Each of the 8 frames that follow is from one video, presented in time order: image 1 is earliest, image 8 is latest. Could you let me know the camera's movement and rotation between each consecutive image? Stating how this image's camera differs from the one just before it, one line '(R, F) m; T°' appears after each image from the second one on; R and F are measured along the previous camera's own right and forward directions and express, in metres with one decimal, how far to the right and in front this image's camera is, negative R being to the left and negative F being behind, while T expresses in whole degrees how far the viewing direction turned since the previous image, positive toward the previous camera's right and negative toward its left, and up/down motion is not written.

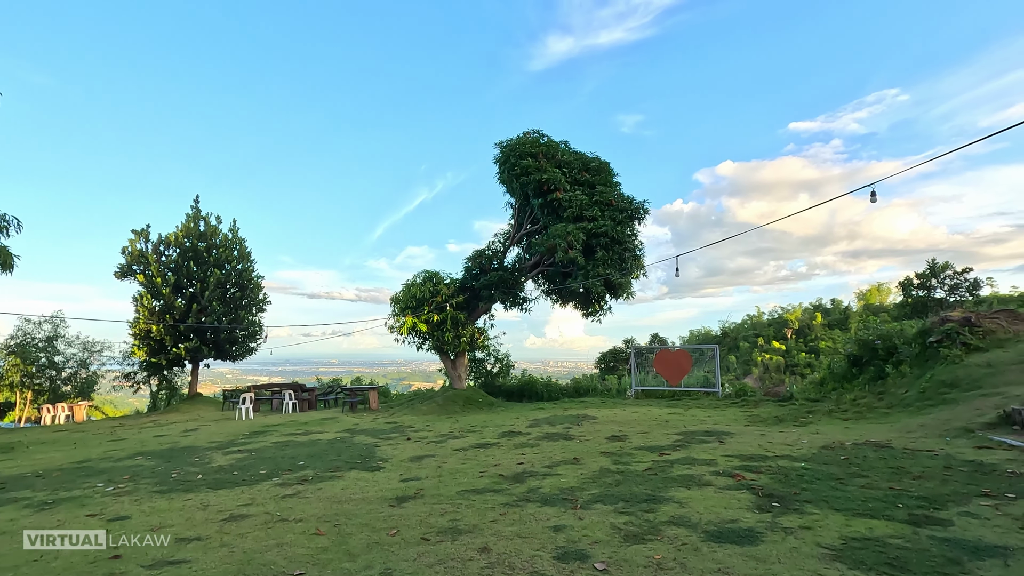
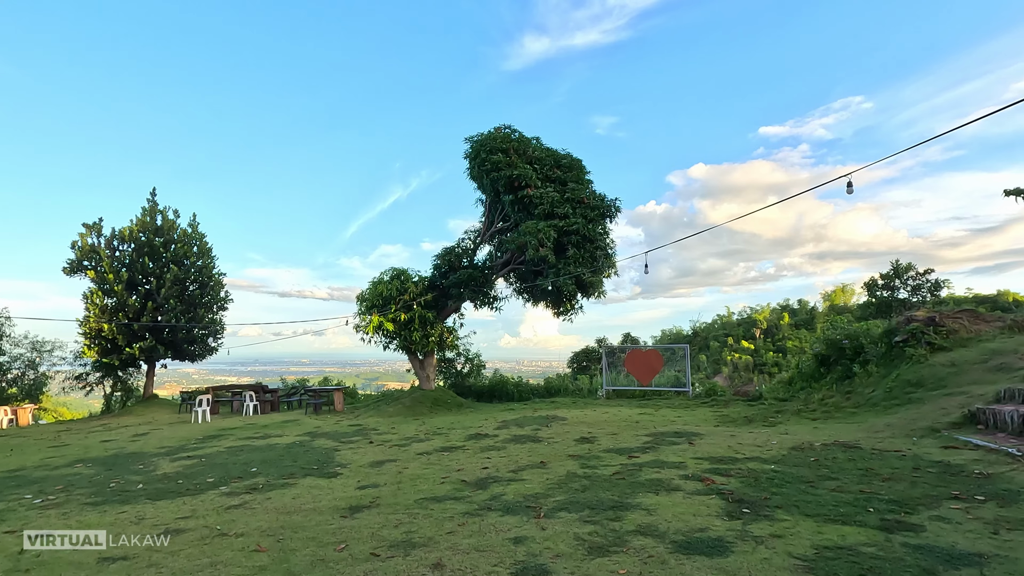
(+0.1, +0.3) m; +3°
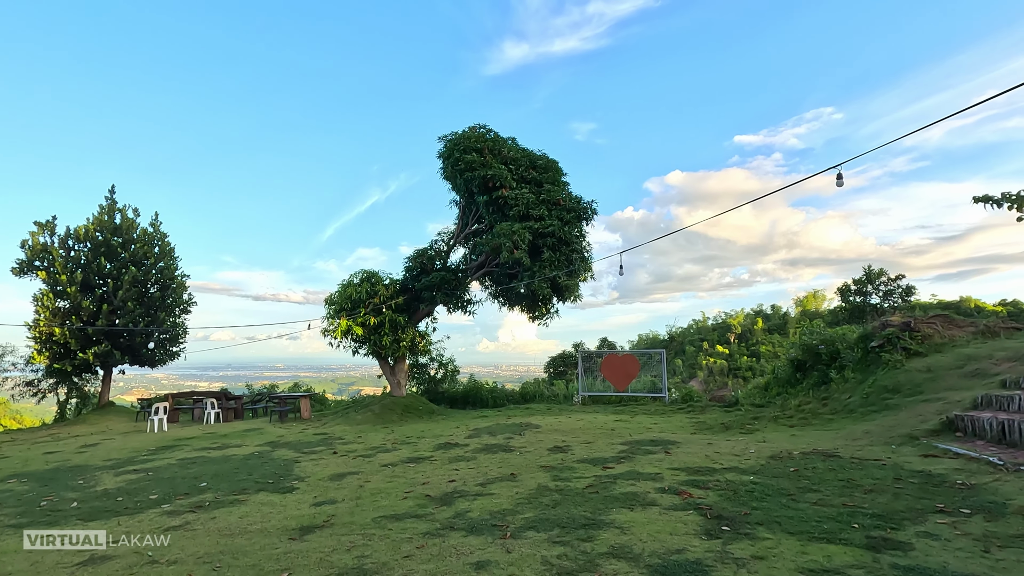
(+0.1, +0.3) m; +2°
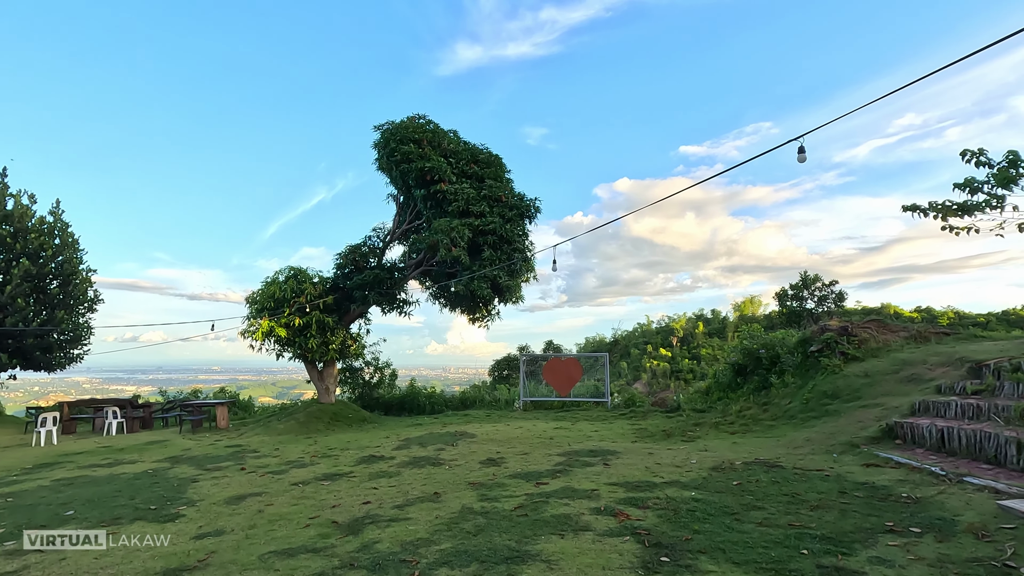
(+0.2, +0.6) m; +5°
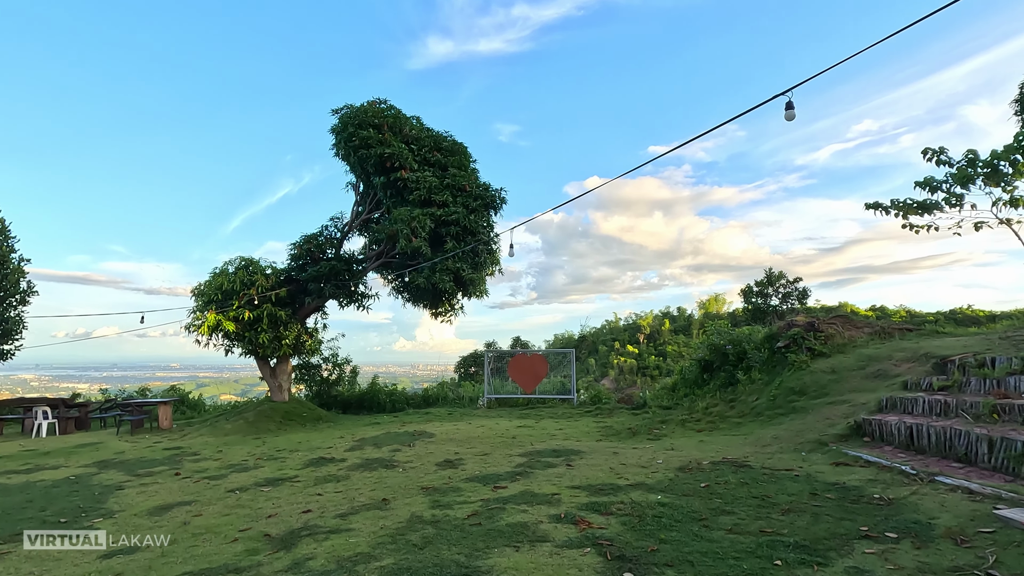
(+0.1, +0.4) m; +3°
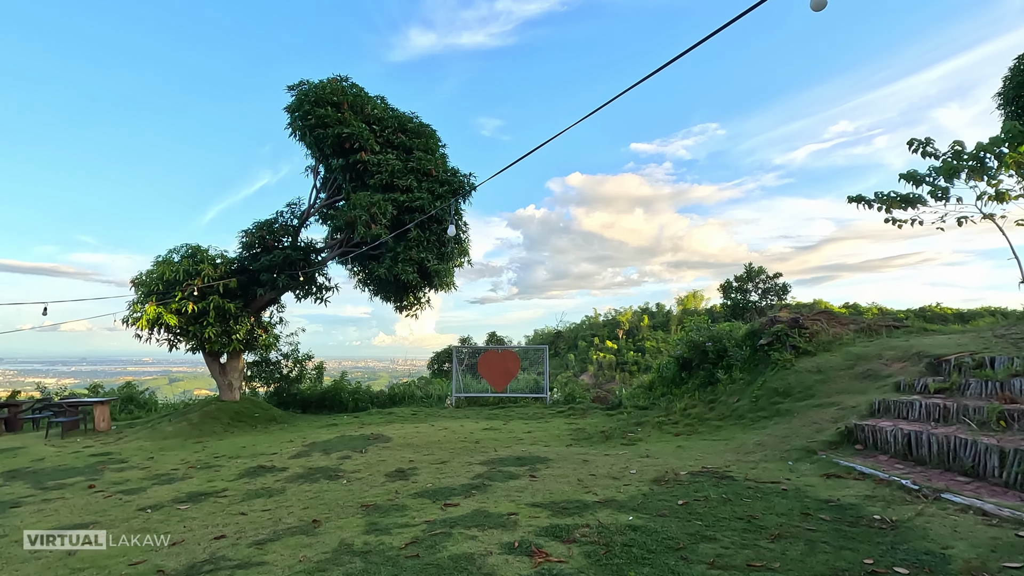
(+0.2, +0.7) m; +2°
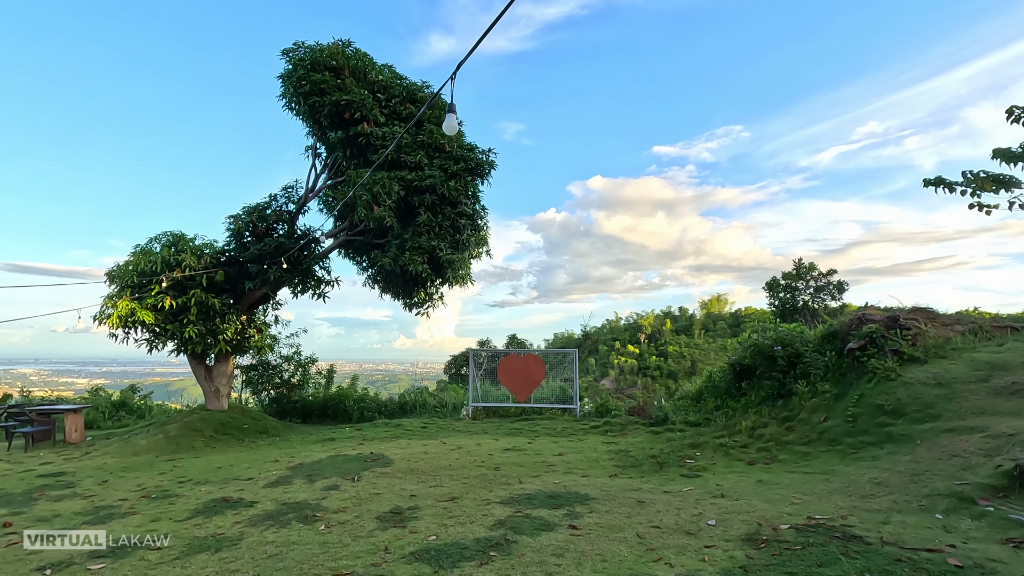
(-0.1, +1.4) m; -2°
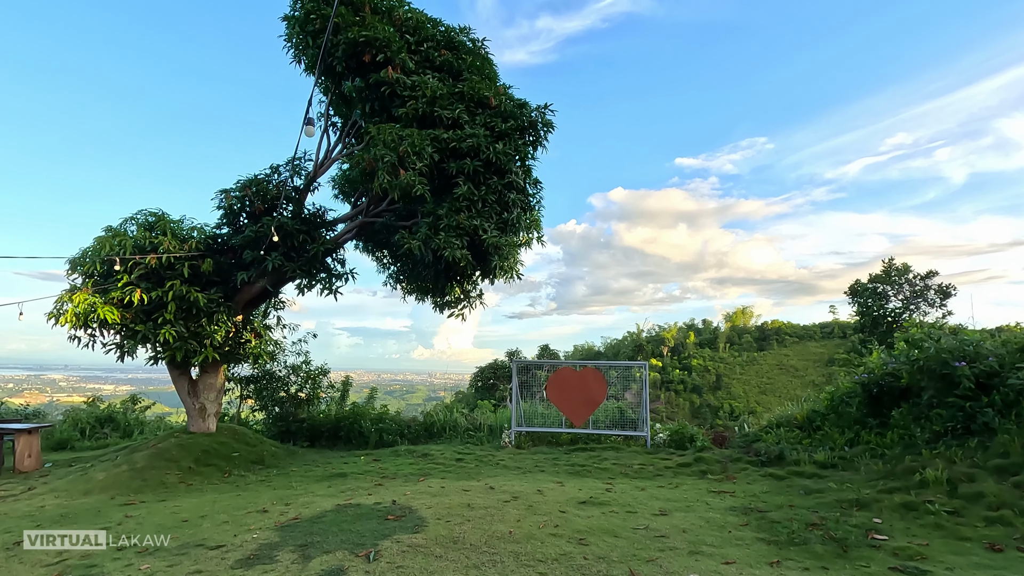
(-0.6, +2.0) m; -2°
